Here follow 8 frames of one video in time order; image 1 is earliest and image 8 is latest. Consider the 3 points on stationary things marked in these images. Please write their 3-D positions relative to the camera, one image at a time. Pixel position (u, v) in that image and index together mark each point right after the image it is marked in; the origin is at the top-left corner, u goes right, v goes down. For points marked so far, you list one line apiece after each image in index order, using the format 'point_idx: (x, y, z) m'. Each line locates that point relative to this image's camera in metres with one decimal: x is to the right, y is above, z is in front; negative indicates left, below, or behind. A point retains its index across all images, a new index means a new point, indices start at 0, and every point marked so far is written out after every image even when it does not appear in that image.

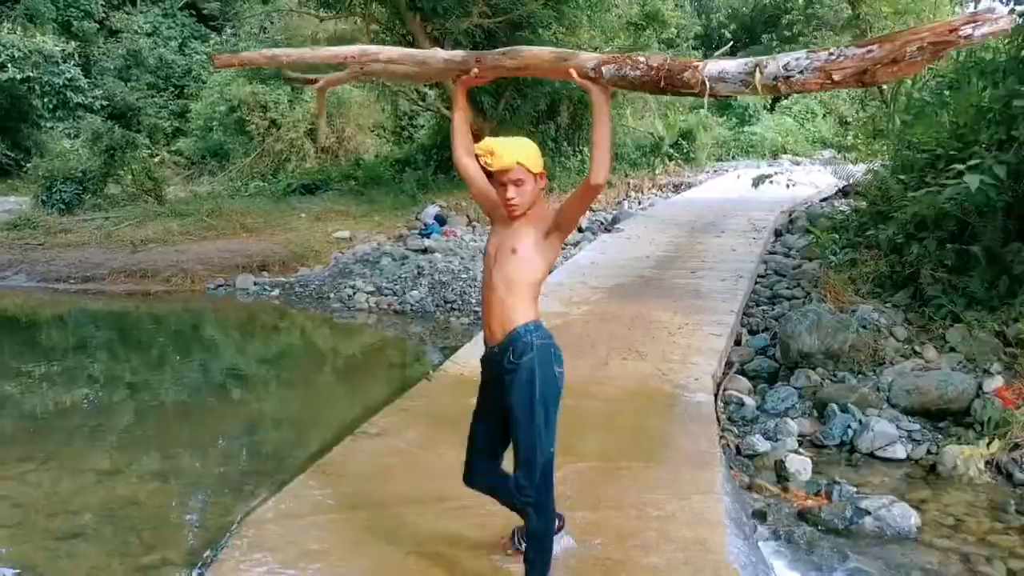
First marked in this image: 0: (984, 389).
0: (+2.2, -0.5, +4.1) m
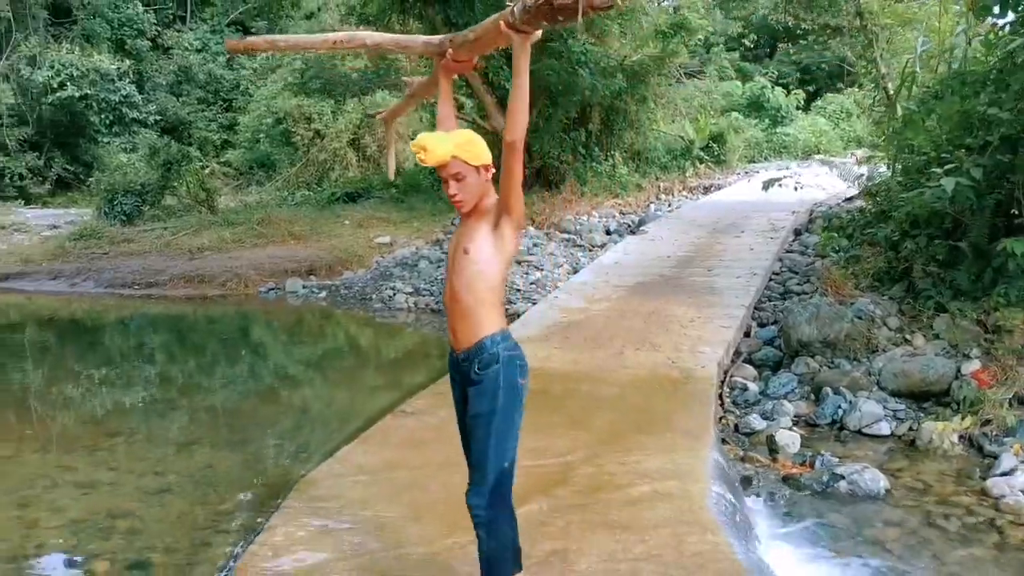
0: (+2.3, -0.4, +4.6) m
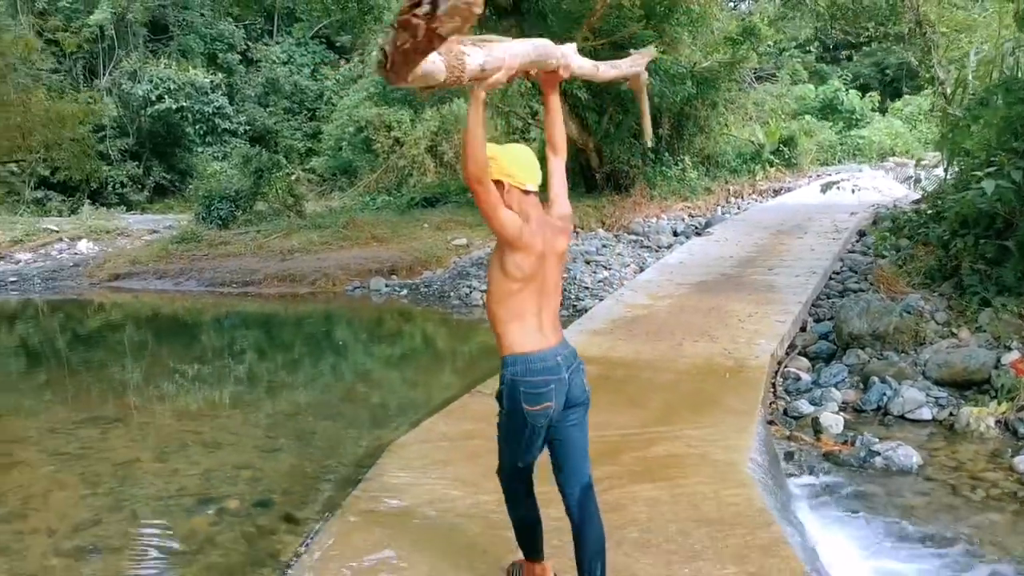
0: (+2.7, -0.4, +4.8) m
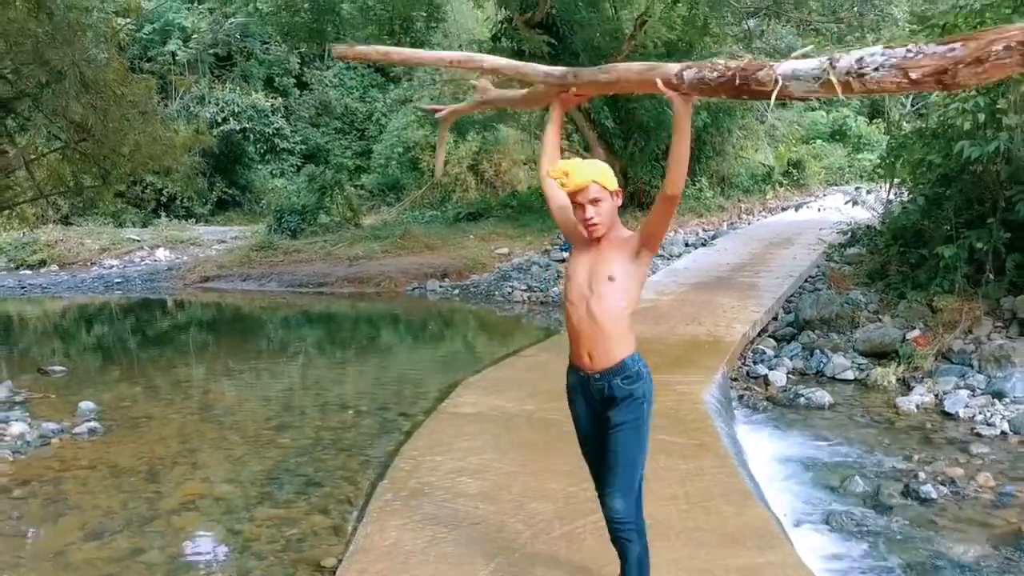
0: (+2.9, -0.4, +6.5) m
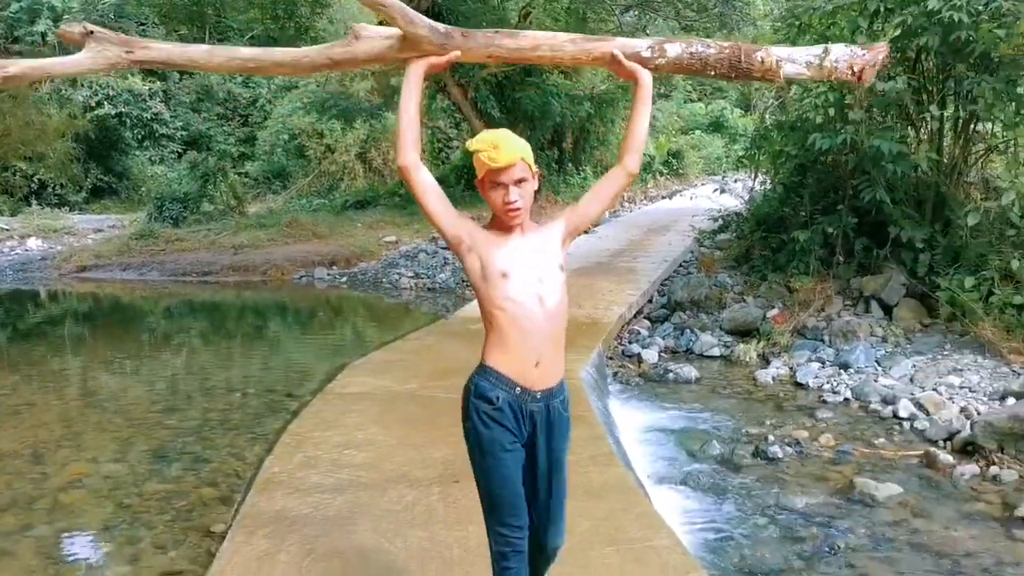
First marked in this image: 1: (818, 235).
0: (+2.0, -0.2, +7.1) m
1: (+2.5, +0.4, +7.2) m
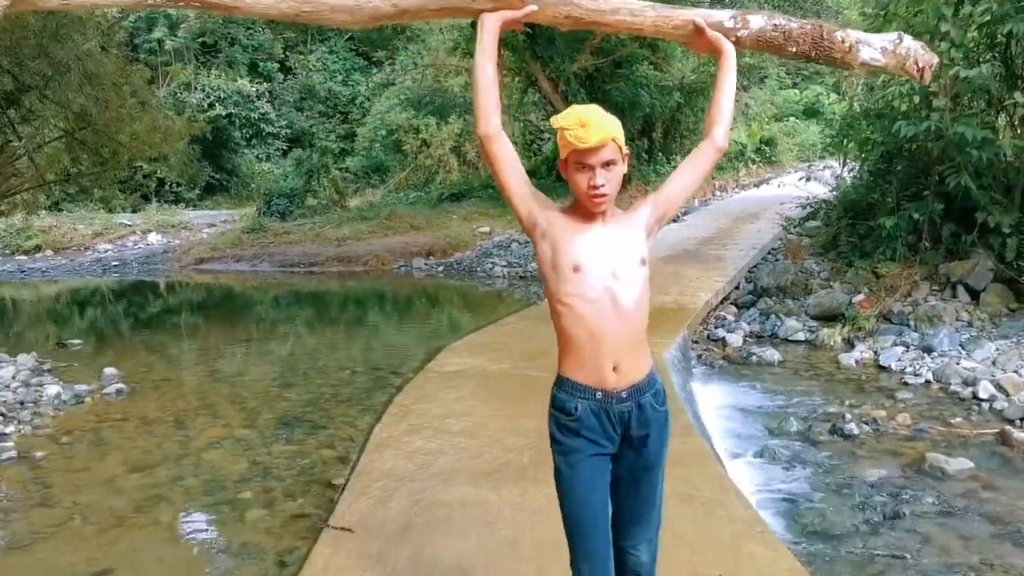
0: (+2.8, -0.1, +7.2) m
1: (+3.2, +0.6, +7.3) m
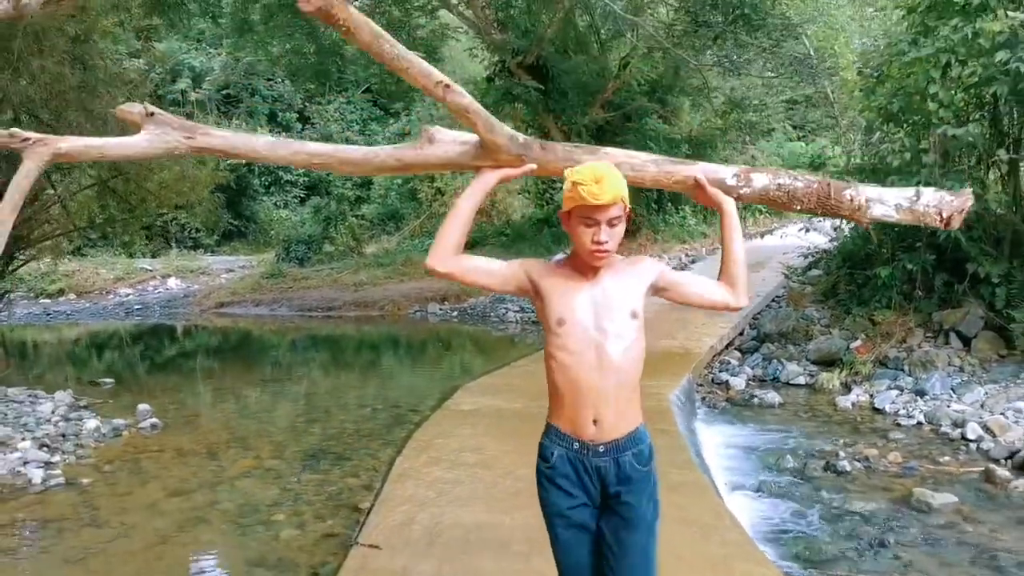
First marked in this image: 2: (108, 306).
0: (+2.9, -0.5, +7.5) m
1: (+3.3, +0.2, +7.6) m
2: (-7.2, -0.3, +15.9) m
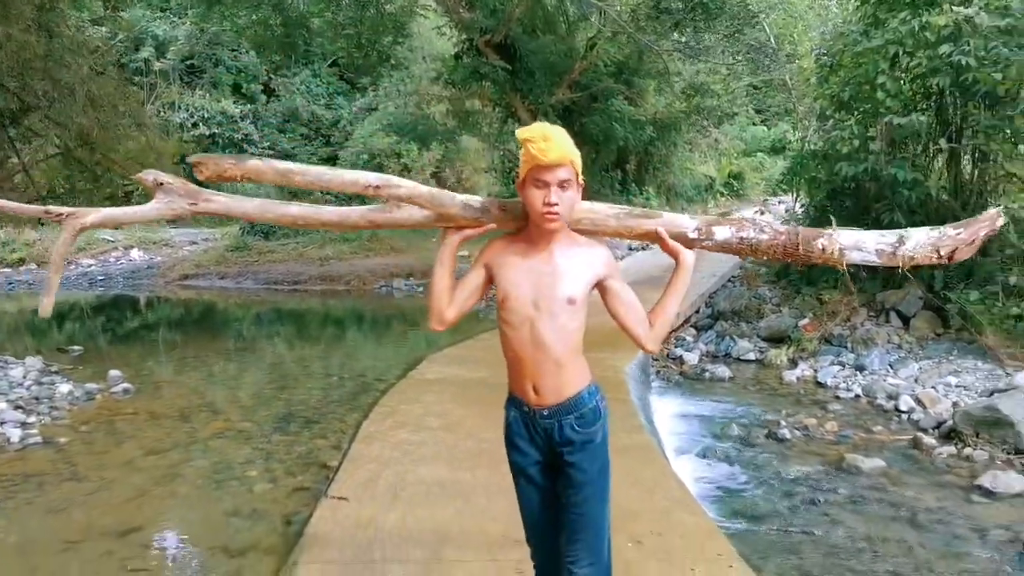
0: (+2.5, -0.3, +7.9) m
1: (+3.0, +0.3, +8.0) m
2: (-7.9, +0.2, +15.8) m
